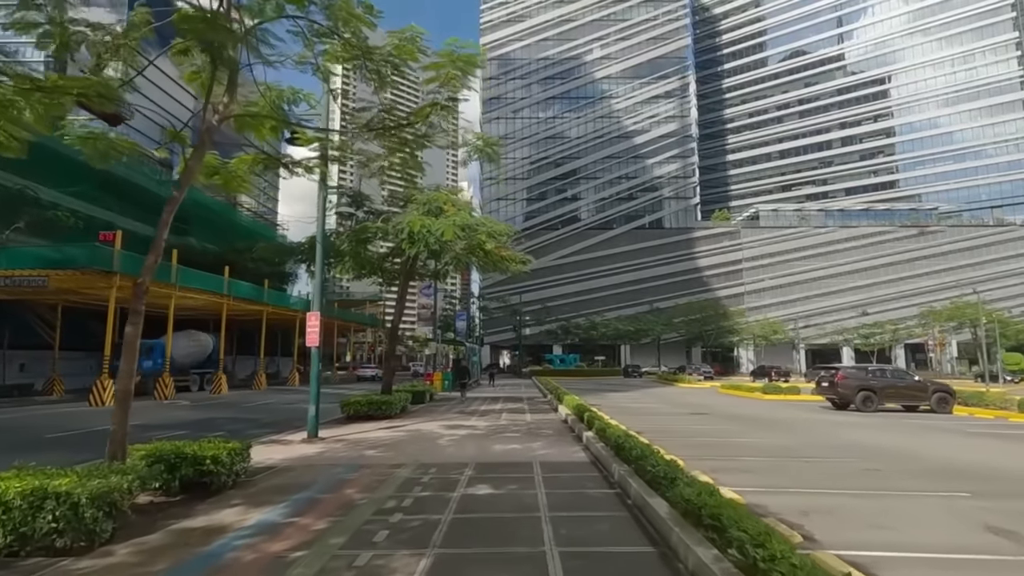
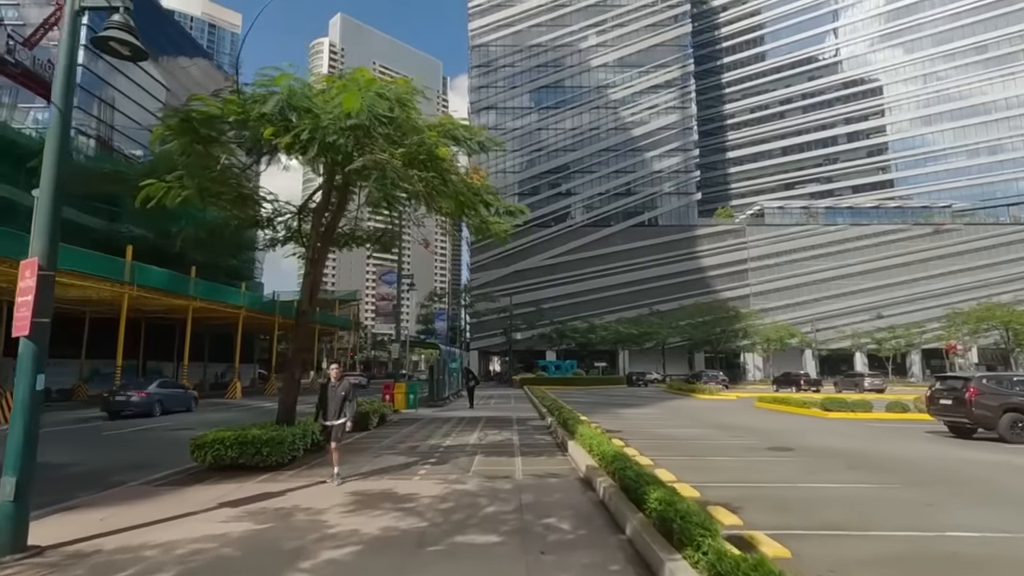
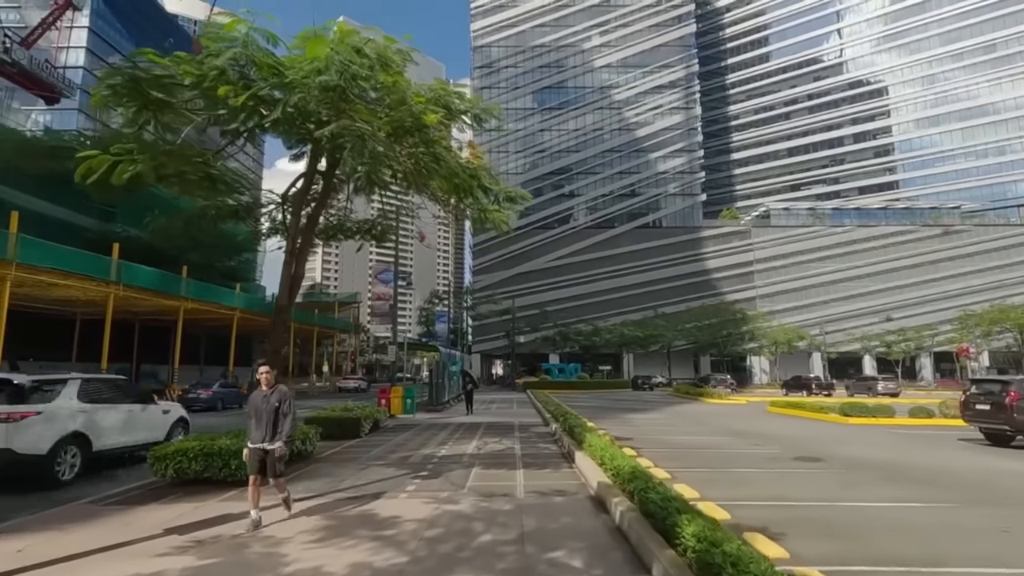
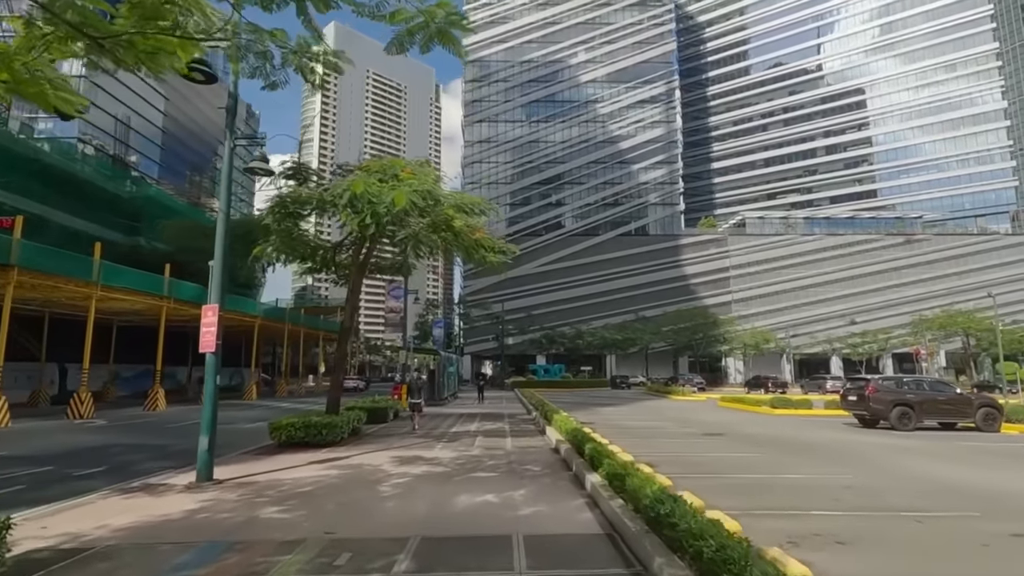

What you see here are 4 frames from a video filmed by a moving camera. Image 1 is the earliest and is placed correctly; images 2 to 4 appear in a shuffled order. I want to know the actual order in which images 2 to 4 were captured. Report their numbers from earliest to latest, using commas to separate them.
4, 2, 3
